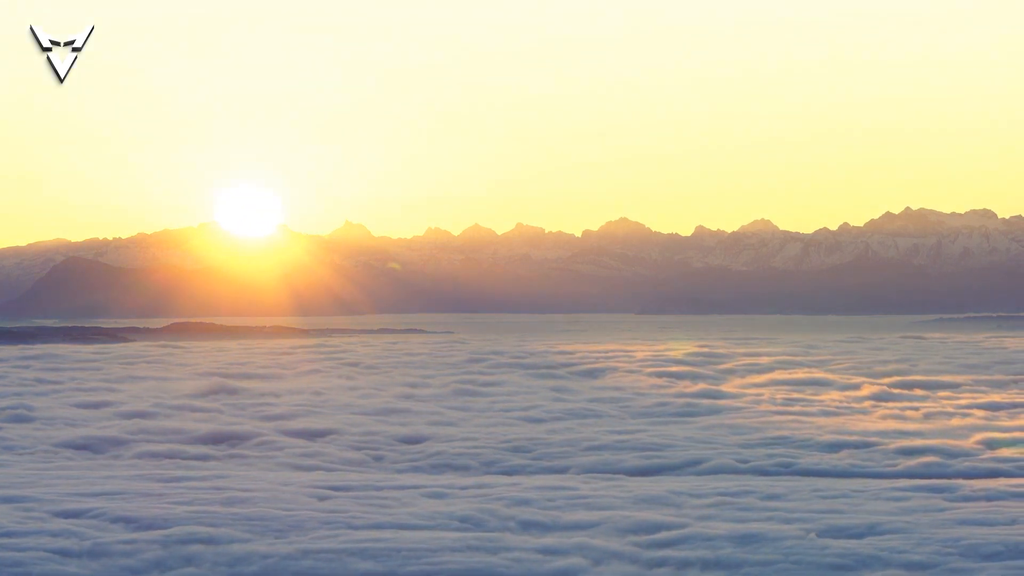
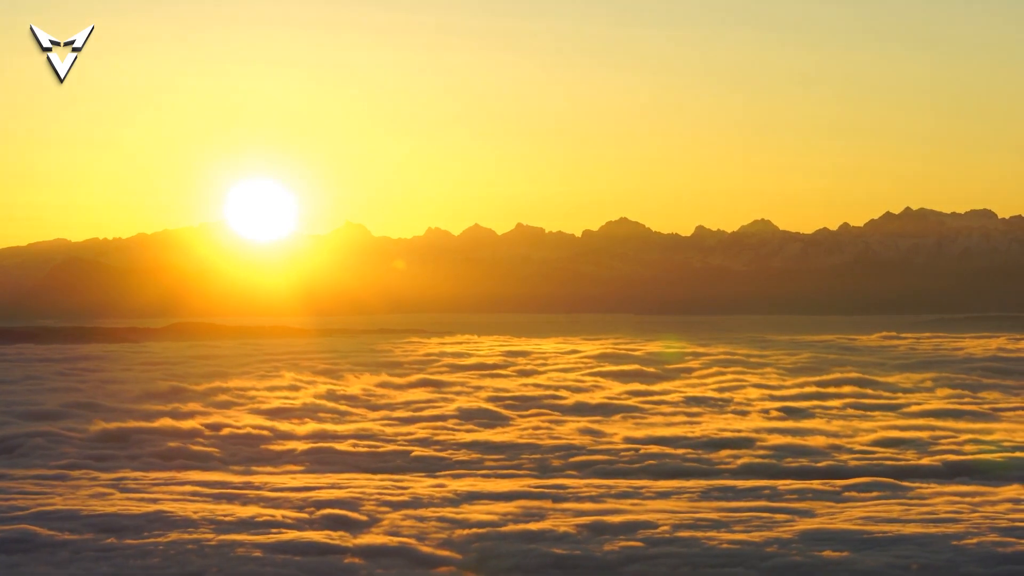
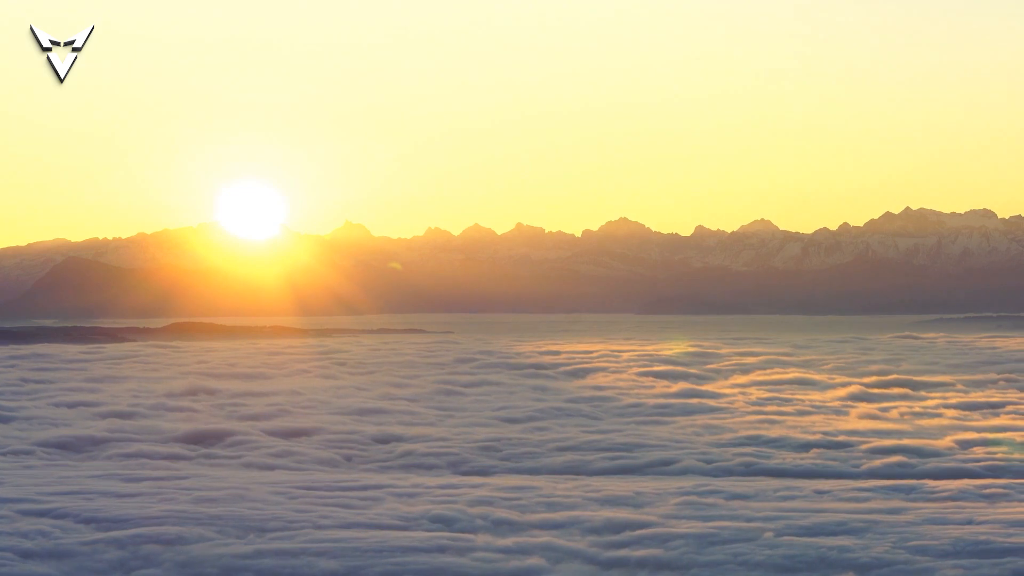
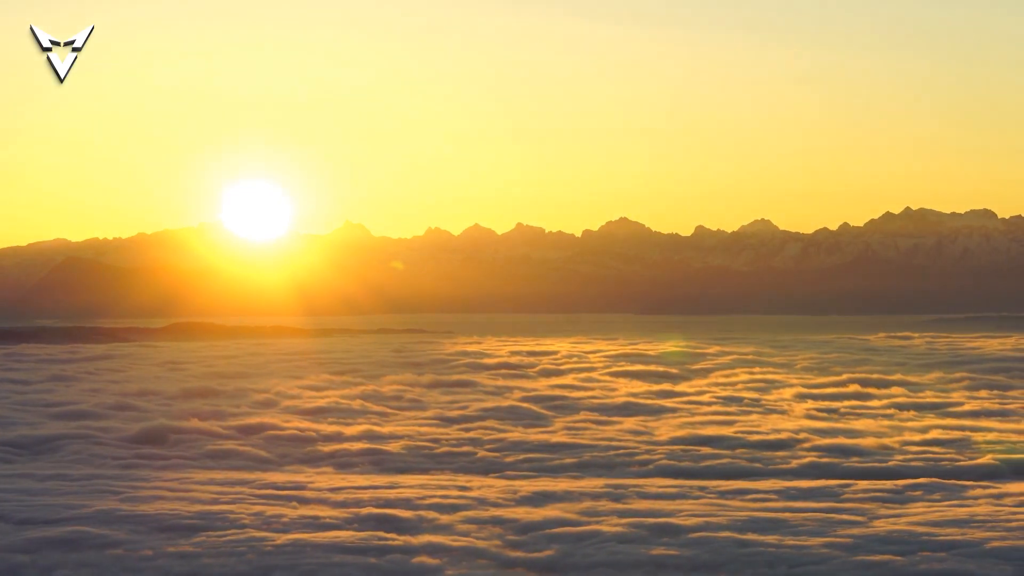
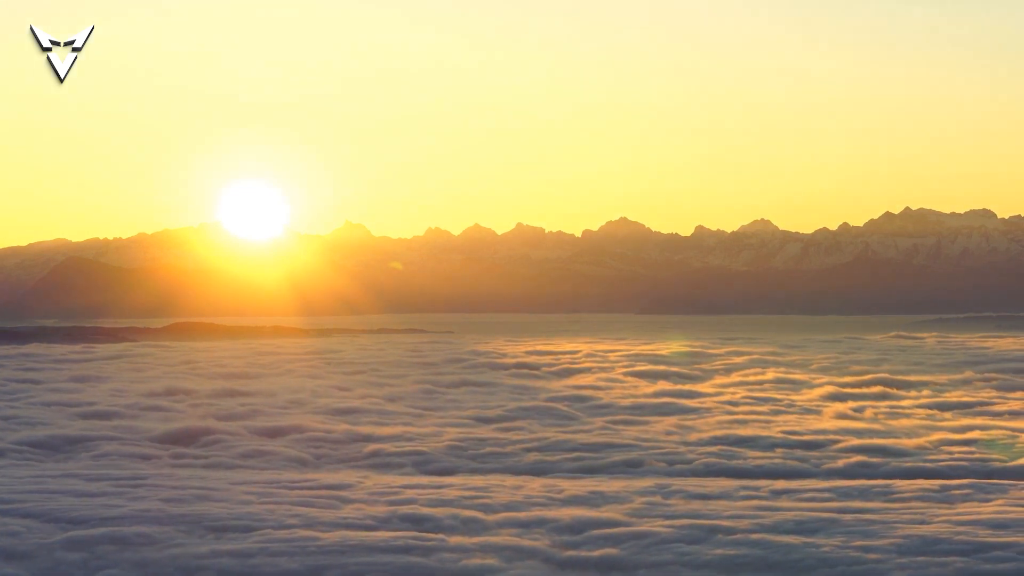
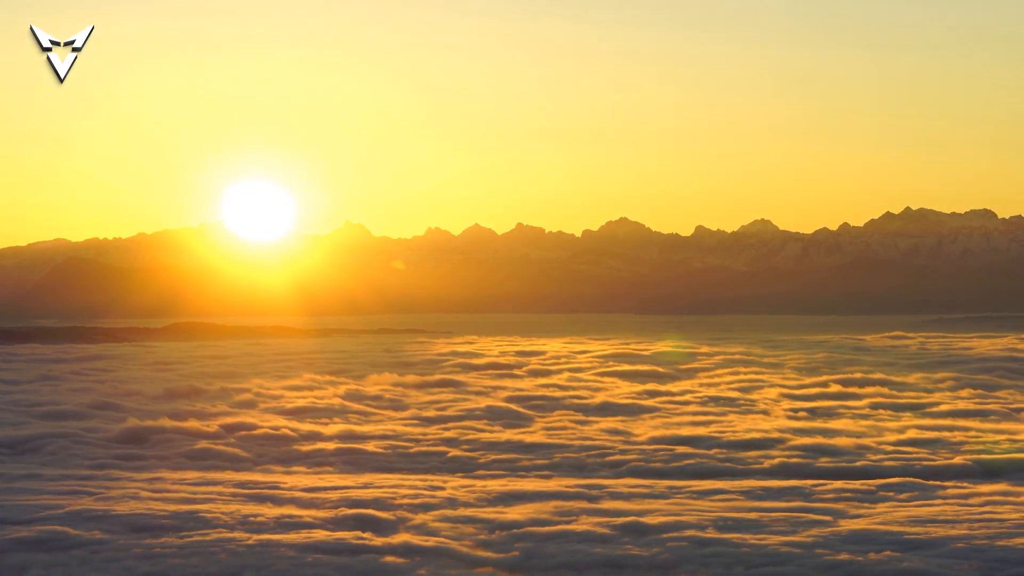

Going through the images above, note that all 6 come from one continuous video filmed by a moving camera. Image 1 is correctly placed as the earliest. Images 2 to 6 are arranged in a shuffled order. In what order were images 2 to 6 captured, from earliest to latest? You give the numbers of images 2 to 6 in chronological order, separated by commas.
3, 5, 4, 6, 2
